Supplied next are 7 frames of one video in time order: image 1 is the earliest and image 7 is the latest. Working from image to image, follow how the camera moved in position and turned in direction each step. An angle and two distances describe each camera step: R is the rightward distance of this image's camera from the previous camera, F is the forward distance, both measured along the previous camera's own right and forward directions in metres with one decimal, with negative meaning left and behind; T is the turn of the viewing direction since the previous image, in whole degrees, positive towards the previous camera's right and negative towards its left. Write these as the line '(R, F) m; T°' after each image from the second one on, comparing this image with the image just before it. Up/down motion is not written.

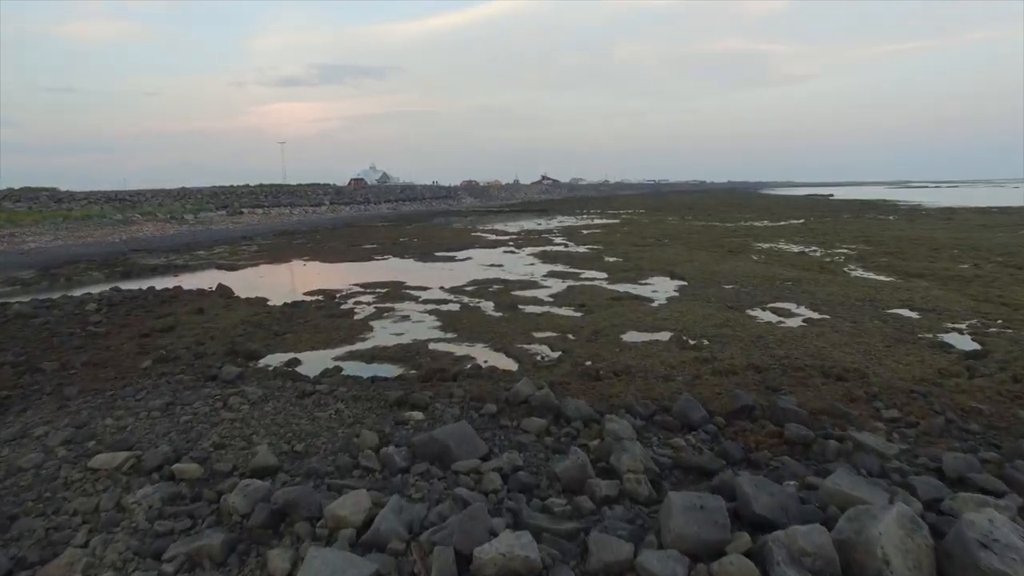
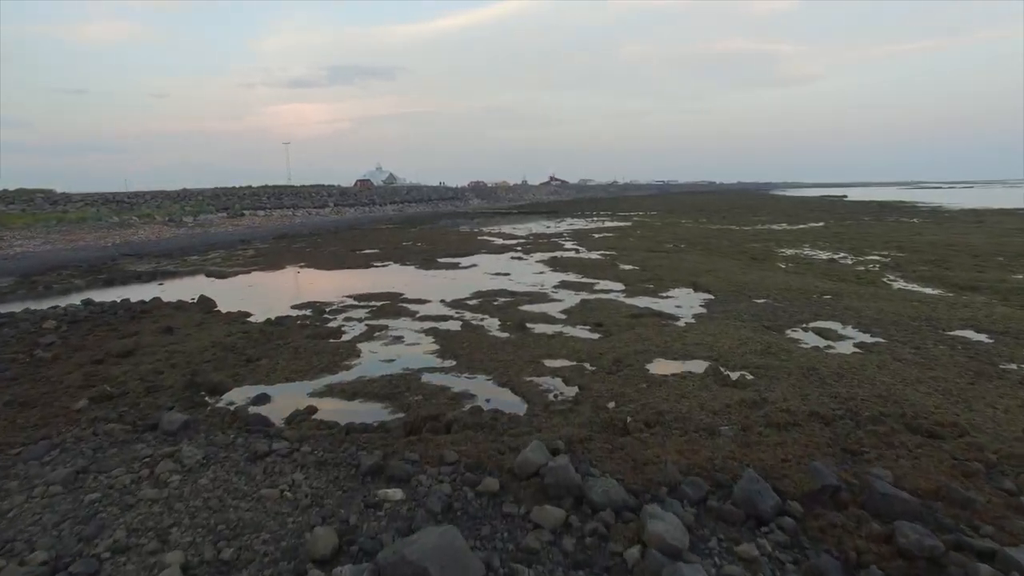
(0.0, +1.1) m; -1°
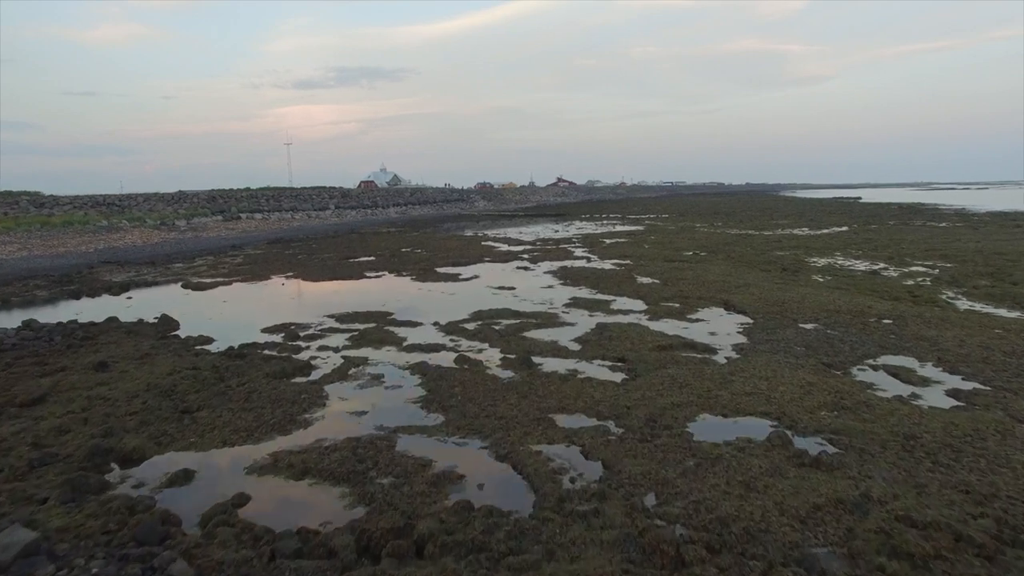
(0.0, +1.5) m; -1°
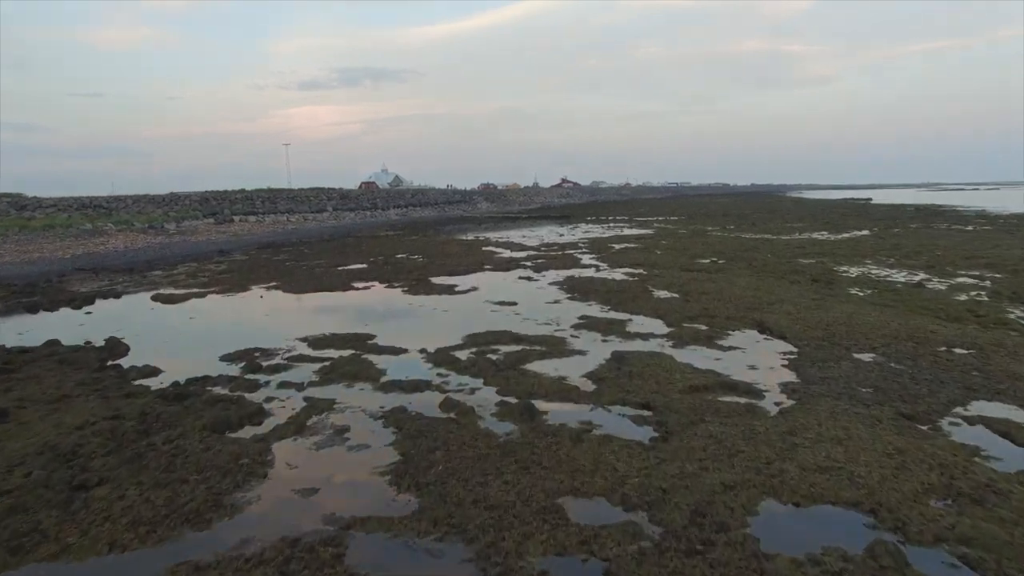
(0.0, +1.4) m; 0°
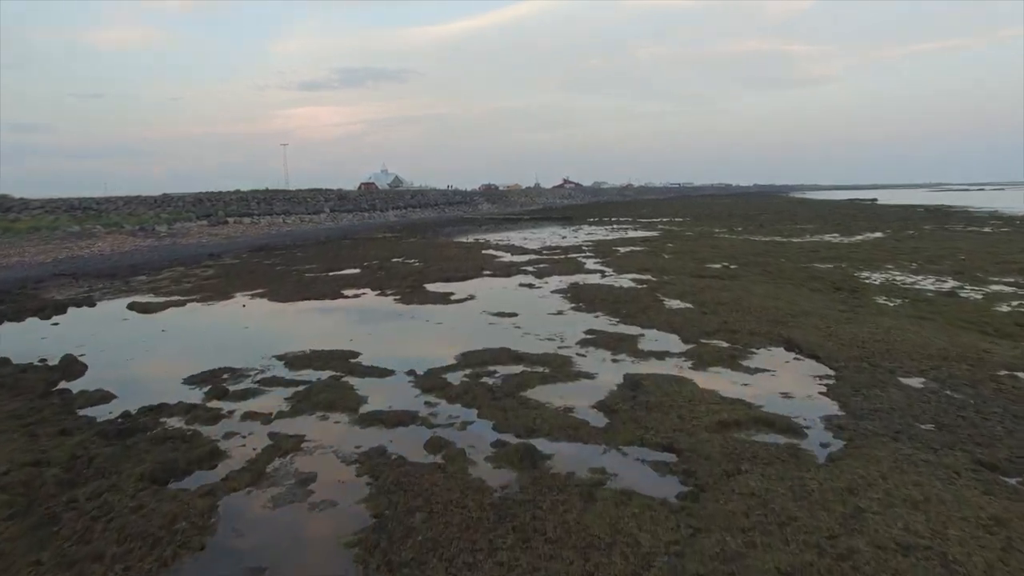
(0.0, +0.9) m; 0°
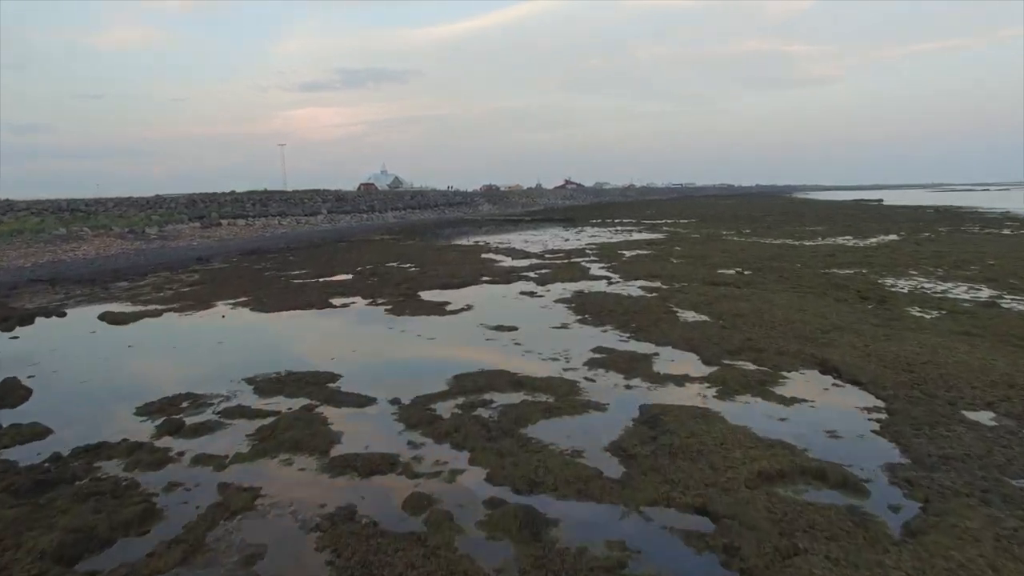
(0.0, +0.9) m; 0°
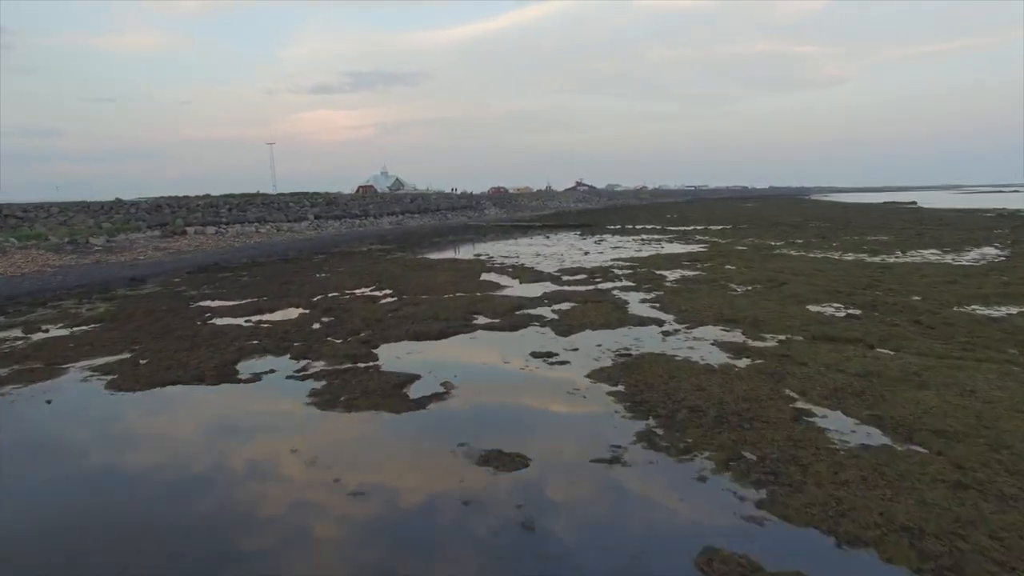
(0.0, +4.6) m; -1°
